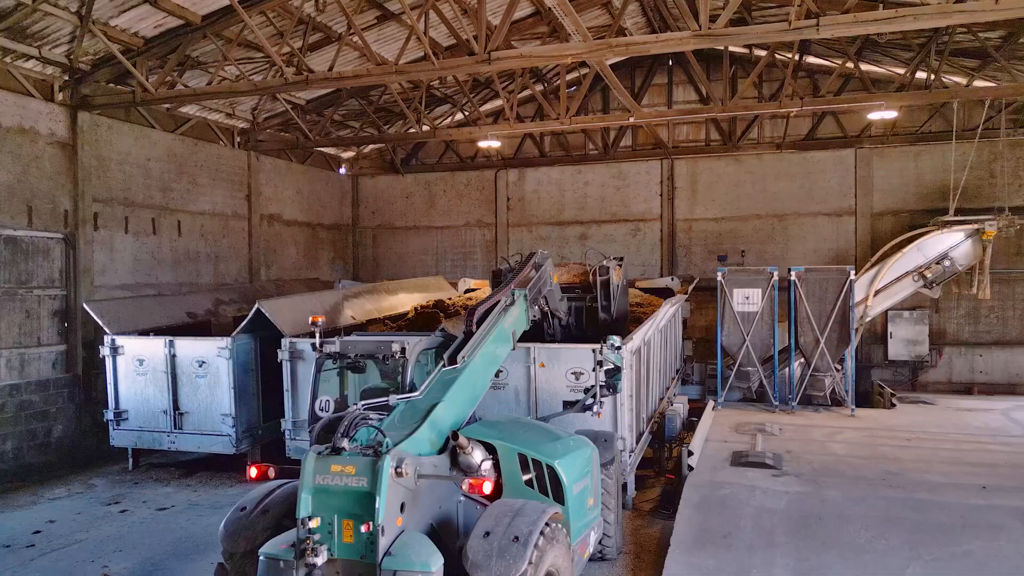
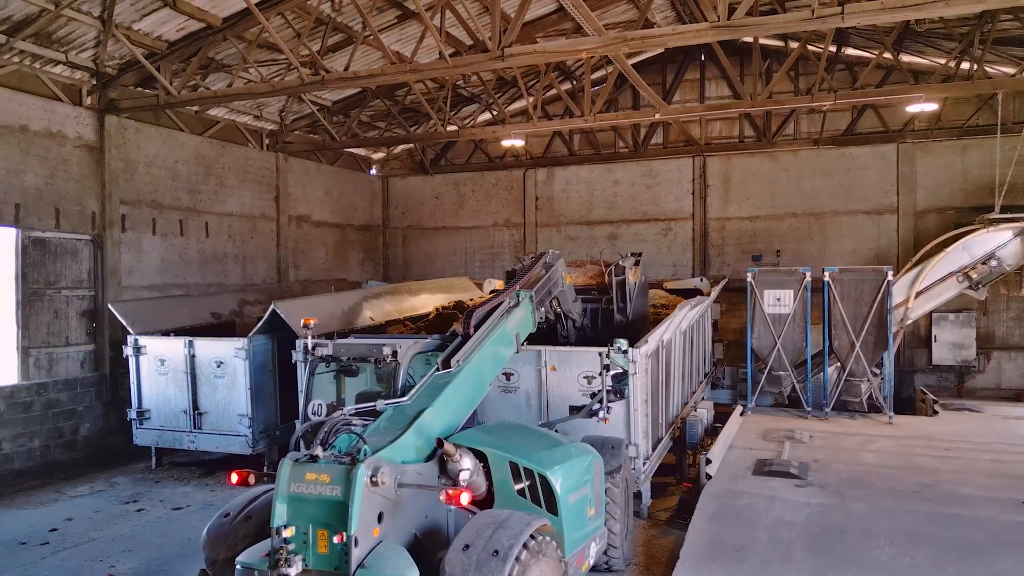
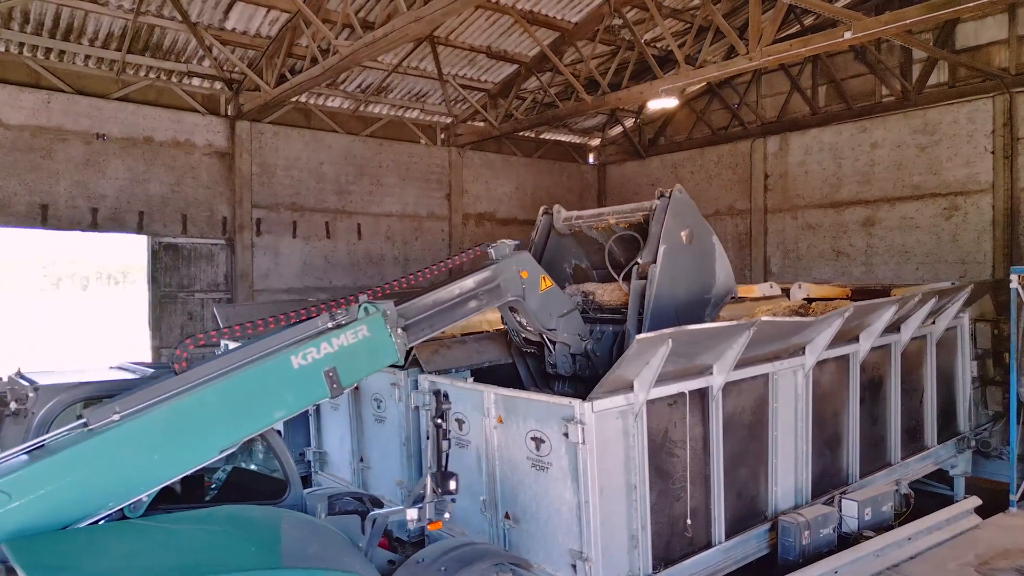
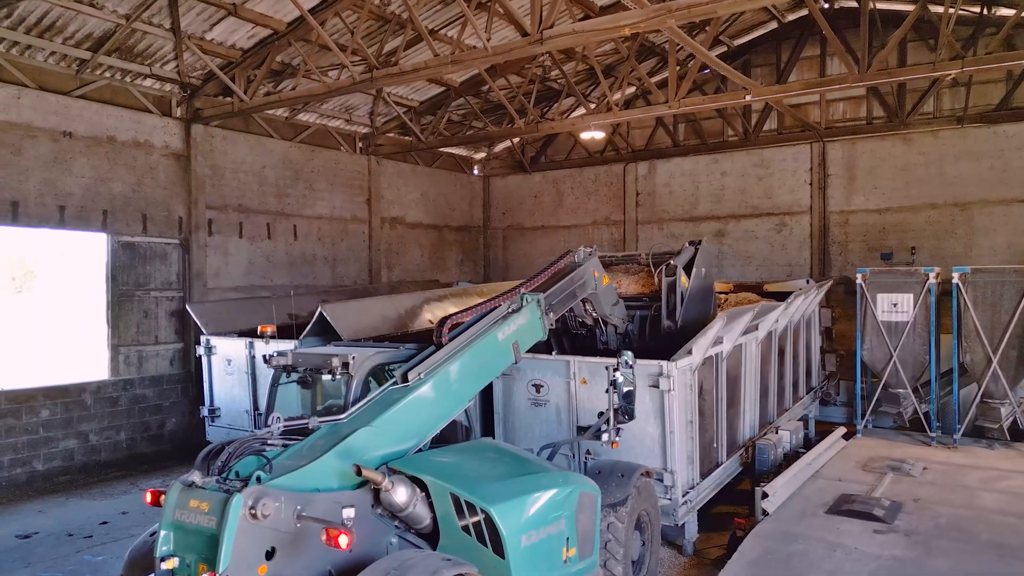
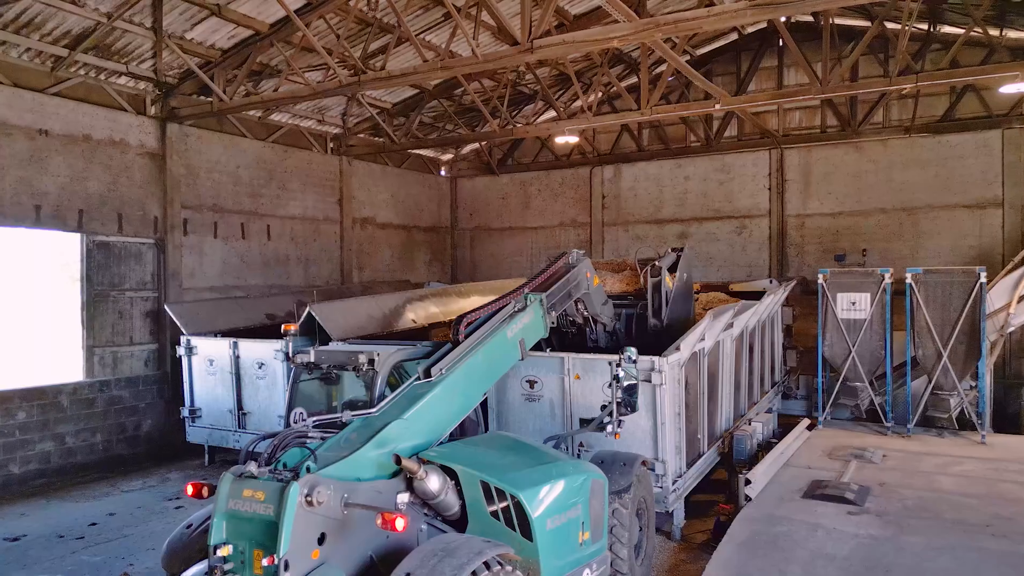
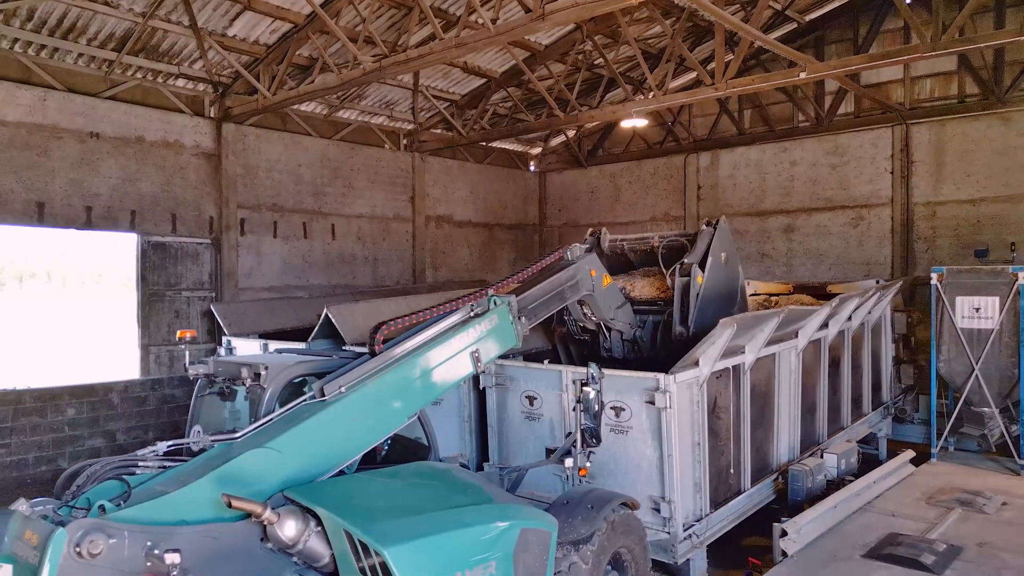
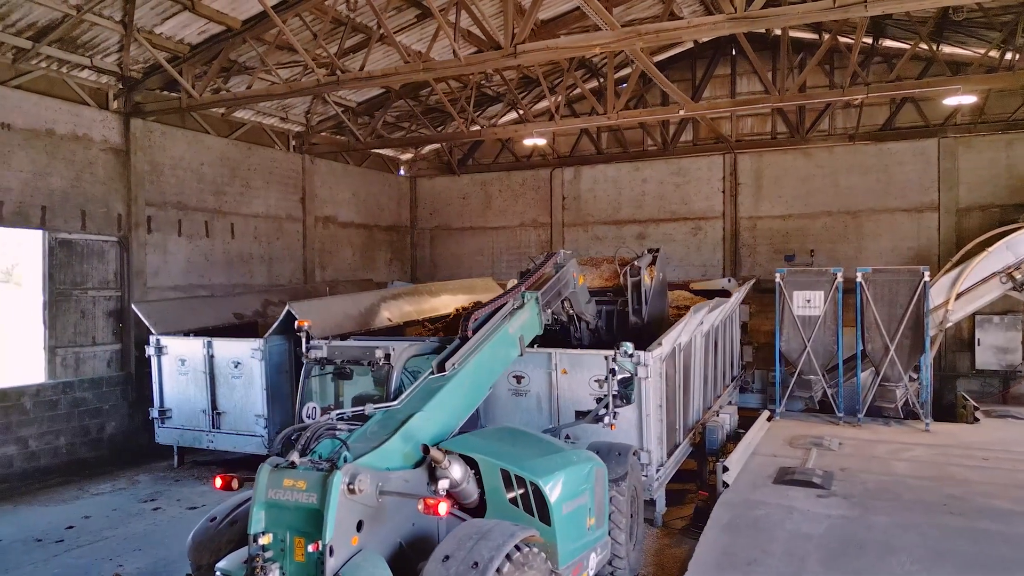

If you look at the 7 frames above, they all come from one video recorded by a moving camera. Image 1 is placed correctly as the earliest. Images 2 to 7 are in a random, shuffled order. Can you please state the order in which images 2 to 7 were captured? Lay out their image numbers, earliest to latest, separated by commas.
2, 7, 5, 4, 6, 3
